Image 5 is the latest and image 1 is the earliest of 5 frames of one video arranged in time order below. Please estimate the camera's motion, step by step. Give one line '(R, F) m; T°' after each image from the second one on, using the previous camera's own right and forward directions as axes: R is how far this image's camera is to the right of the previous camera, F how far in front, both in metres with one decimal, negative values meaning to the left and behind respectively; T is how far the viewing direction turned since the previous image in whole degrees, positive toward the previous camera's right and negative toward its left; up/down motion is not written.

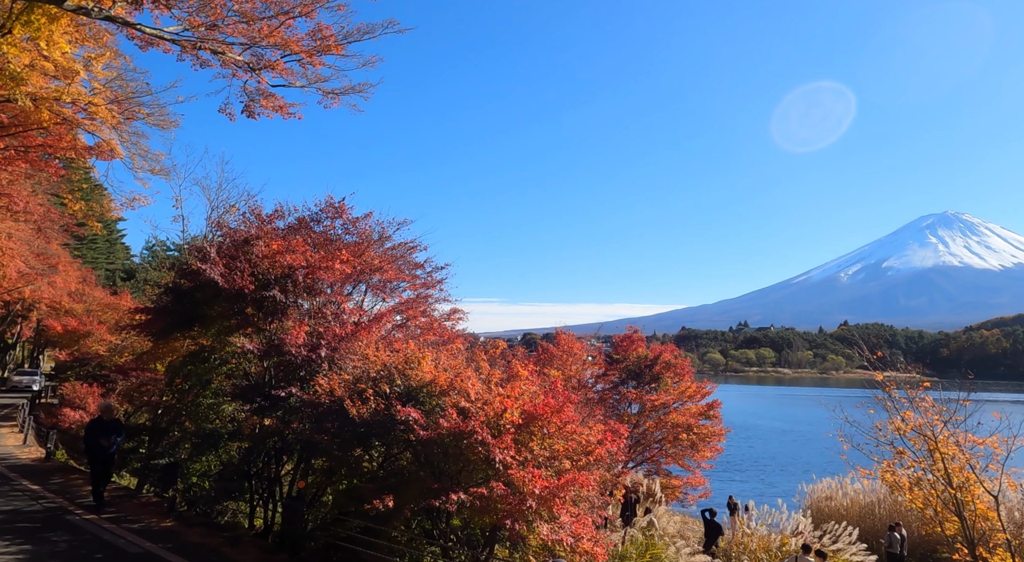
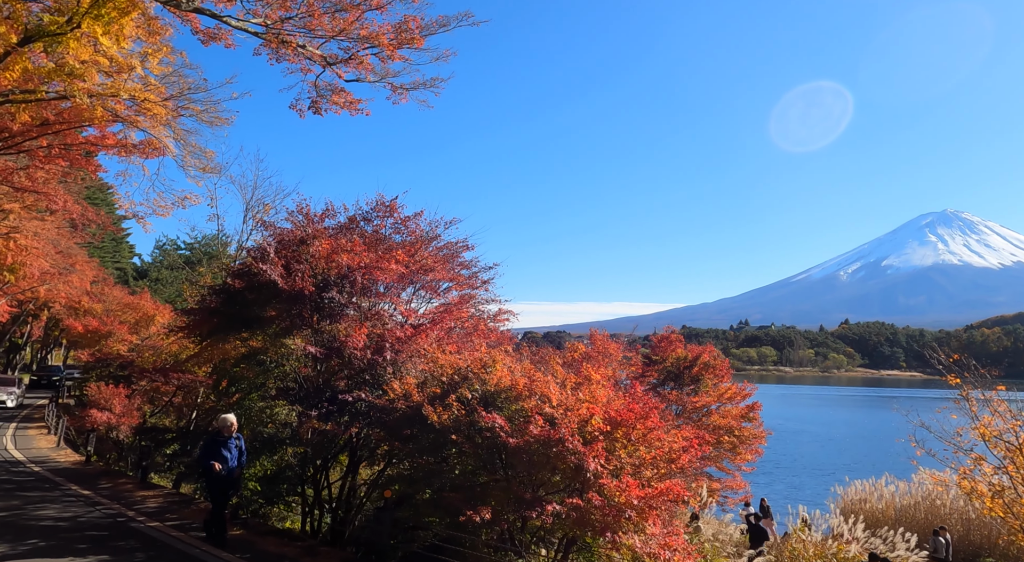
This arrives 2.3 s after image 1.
(-0.8, +0.2) m; 0°
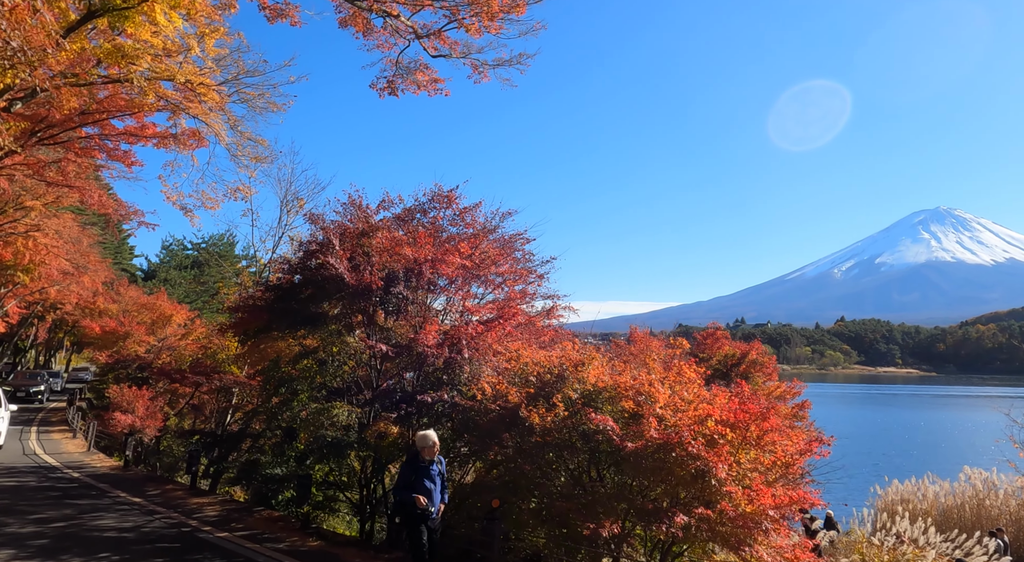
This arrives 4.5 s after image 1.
(-0.9, +0.5) m; 0°
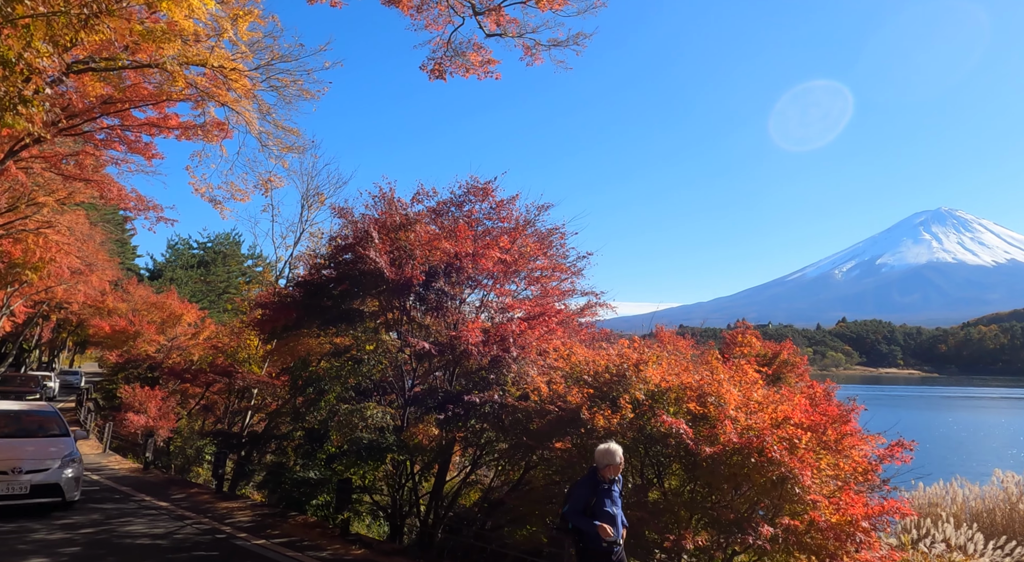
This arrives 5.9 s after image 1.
(-0.5, +0.4) m; 0°
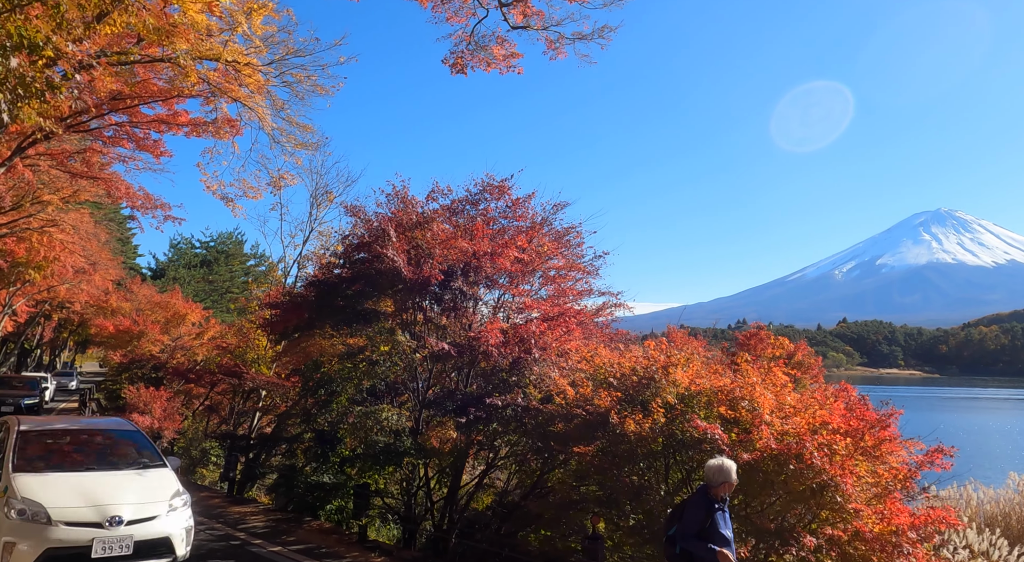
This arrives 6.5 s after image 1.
(-0.2, +0.2) m; 0°
